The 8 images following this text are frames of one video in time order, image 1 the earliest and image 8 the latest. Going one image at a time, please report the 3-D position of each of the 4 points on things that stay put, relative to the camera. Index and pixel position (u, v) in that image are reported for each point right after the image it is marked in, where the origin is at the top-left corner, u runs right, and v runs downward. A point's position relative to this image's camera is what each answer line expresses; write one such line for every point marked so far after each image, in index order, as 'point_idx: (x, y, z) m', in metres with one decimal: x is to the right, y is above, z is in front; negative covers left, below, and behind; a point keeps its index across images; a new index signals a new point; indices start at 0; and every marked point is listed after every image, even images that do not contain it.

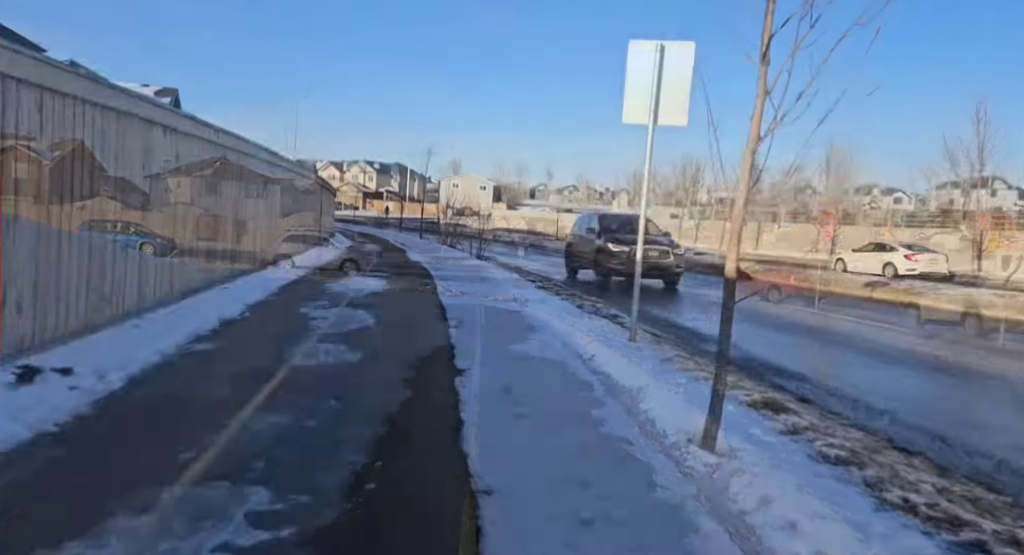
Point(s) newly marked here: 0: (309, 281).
0: (-4.5, -0.1, +13.1) m
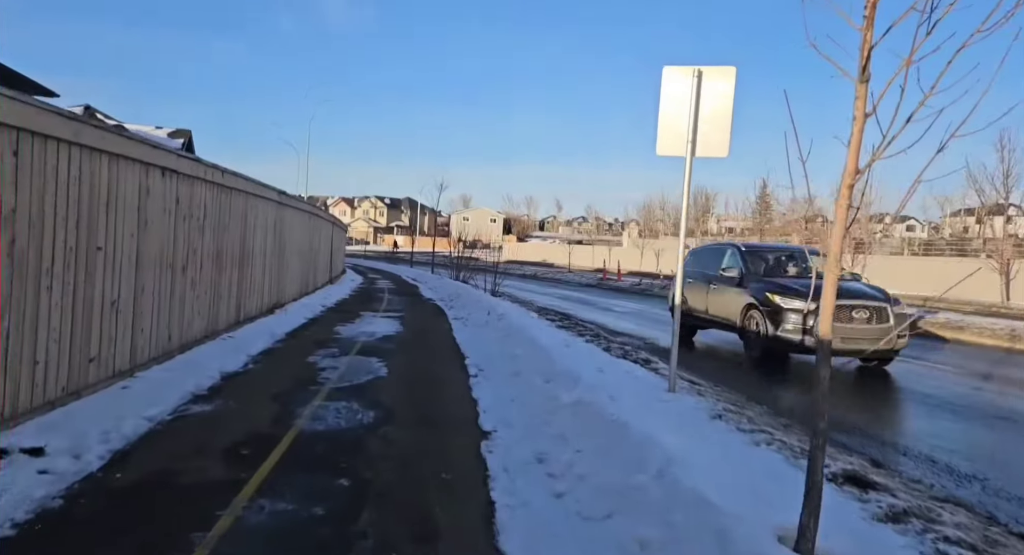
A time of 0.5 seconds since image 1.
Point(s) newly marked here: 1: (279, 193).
0: (-4.1, -1.0, +12.5) m
1: (-5.1, +1.8, +13.0) m
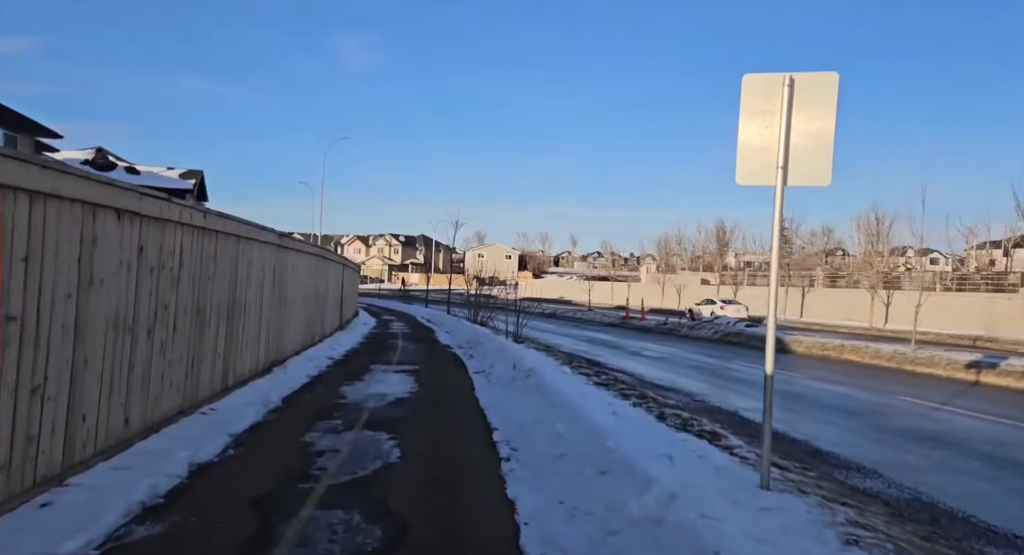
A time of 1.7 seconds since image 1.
0: (-3.6, -2.0, +11.0) m
1: (-4.6, +0.8, +11.7) m
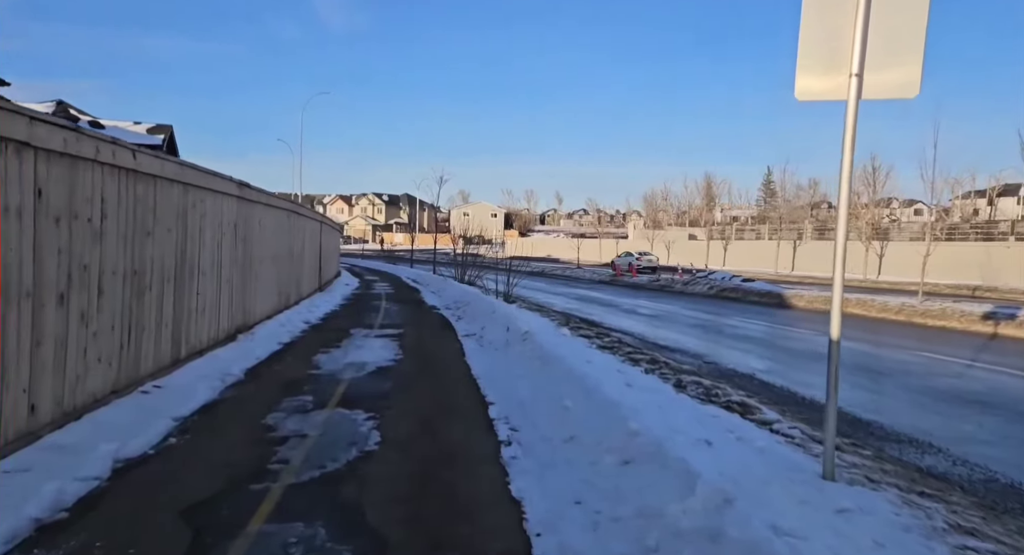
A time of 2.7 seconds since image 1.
0: (-3.6, -1.3, +9.8) m
1: (-4.7, +1.6, +10.3) m
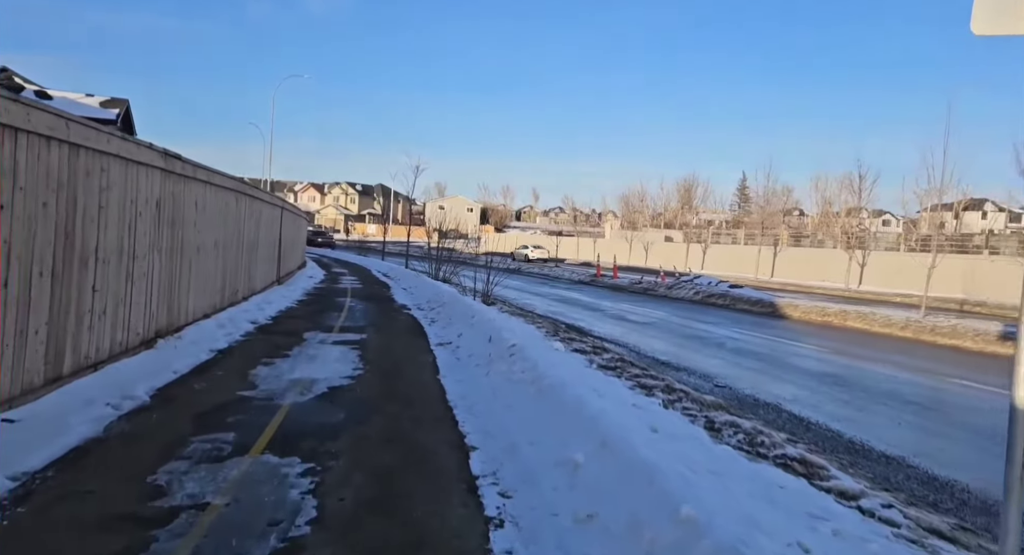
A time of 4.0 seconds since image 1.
0: (-3.8, -1.2, +7.9) m
1: (-4.9, +1.7, +8.3) m
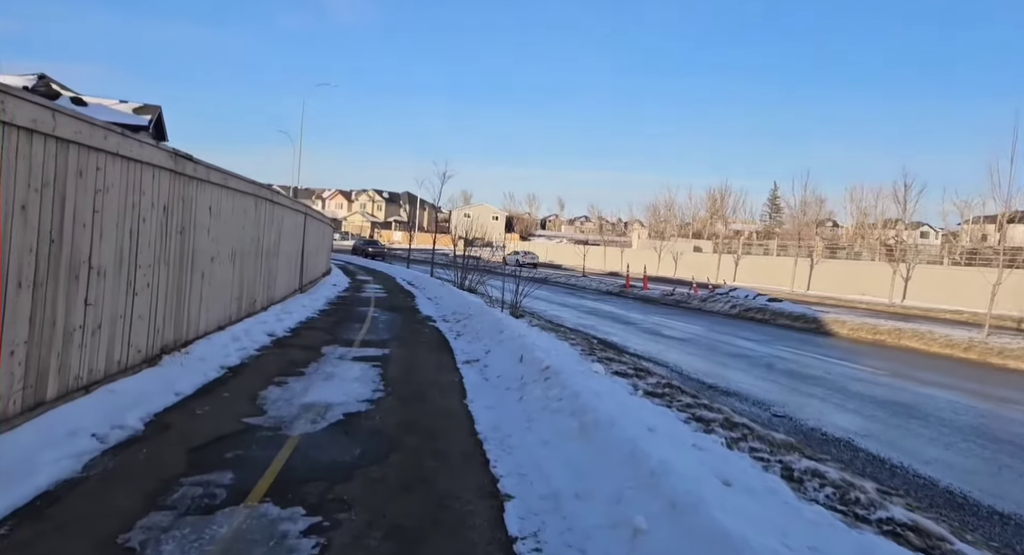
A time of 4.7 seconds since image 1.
0: (-3.4, -1.3, +7.2) m
1: (-4.4, +1.6, +7.7) m
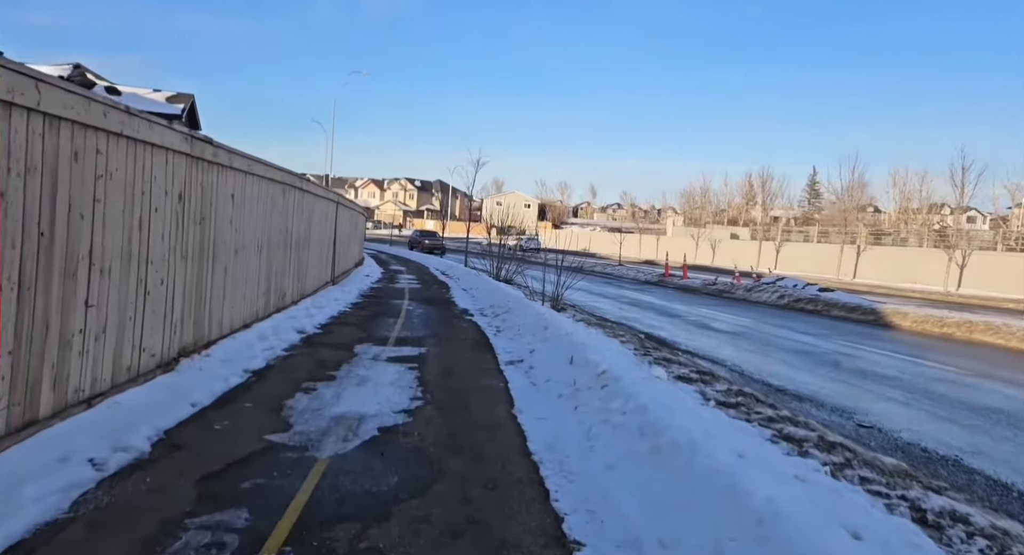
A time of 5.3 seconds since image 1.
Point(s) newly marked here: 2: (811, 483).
0: (-2.8, -1.3, +6.5) m
1: (-3.8, +1.6, +7.0) m
2: (+2.2, -1.5, +4.4) m
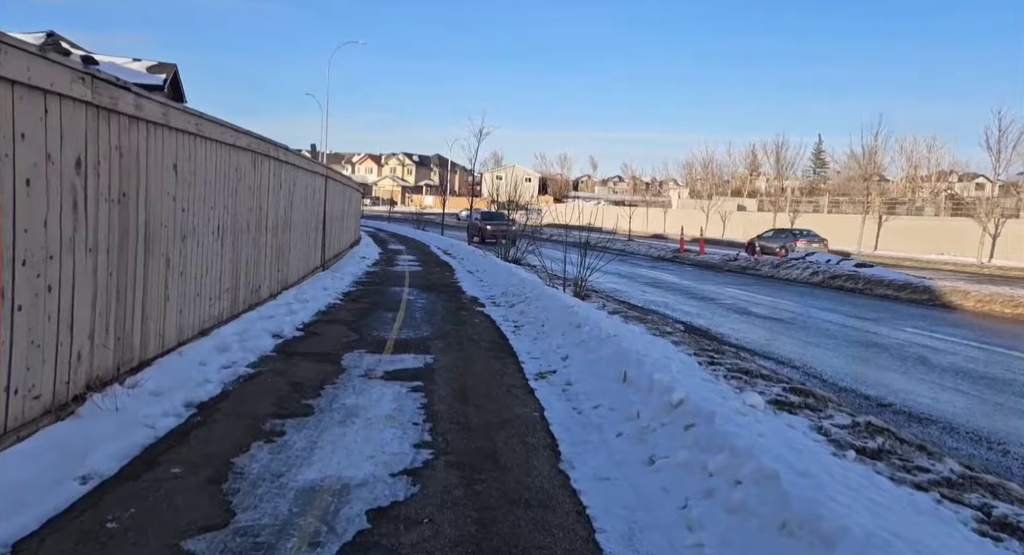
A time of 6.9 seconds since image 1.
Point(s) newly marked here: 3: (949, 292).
0: (-2.4, -1.3, +4.4) m
1: (-3.4, +1.6, +4.8) m
2: (+2.6, -1.6, +2.4) m
3: (+13.6, -0.5, +18.5) m
